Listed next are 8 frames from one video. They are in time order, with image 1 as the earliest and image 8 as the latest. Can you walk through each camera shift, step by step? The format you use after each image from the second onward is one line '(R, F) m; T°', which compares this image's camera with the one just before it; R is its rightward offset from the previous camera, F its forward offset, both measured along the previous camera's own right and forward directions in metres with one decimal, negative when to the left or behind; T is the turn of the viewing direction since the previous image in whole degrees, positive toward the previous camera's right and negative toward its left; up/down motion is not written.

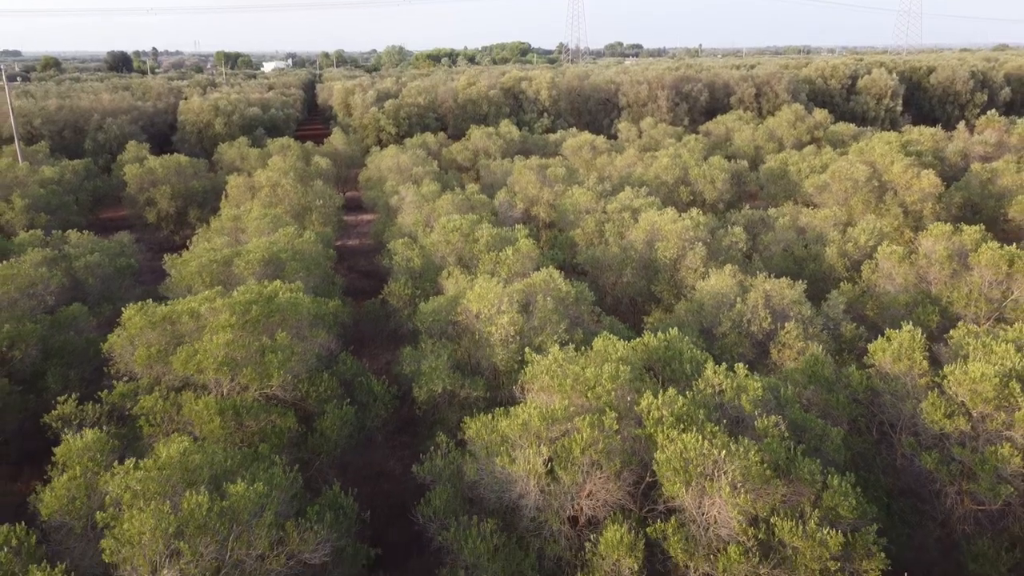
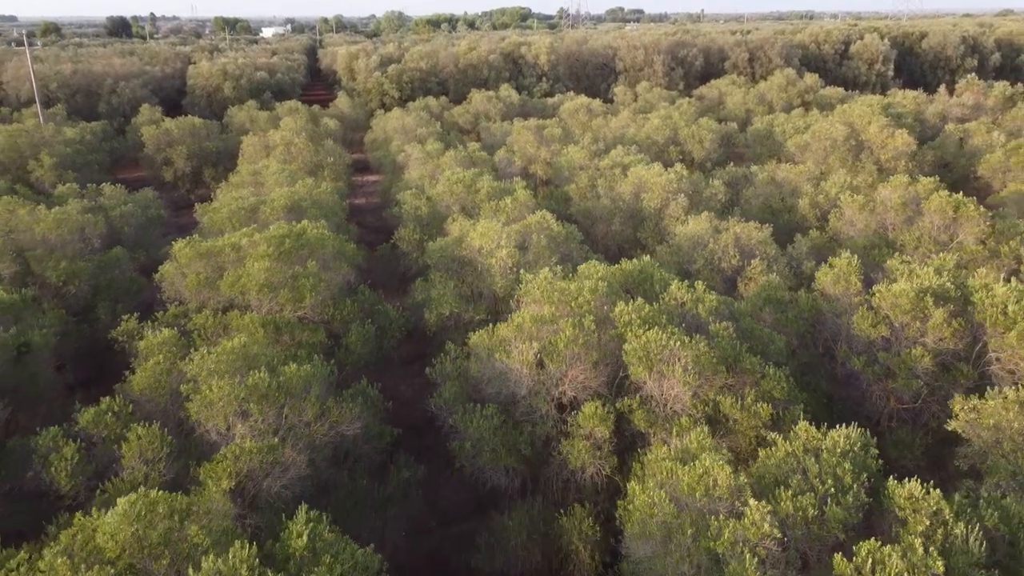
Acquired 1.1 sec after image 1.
(+0.1, -3.3) m; 0°
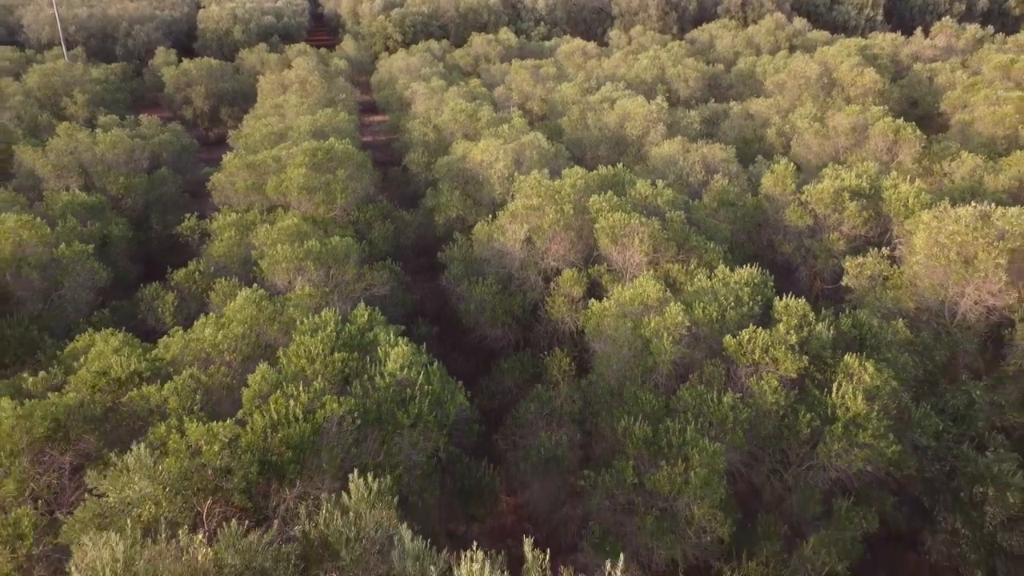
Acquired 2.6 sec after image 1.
(+0.1, -4.7) m; 0°
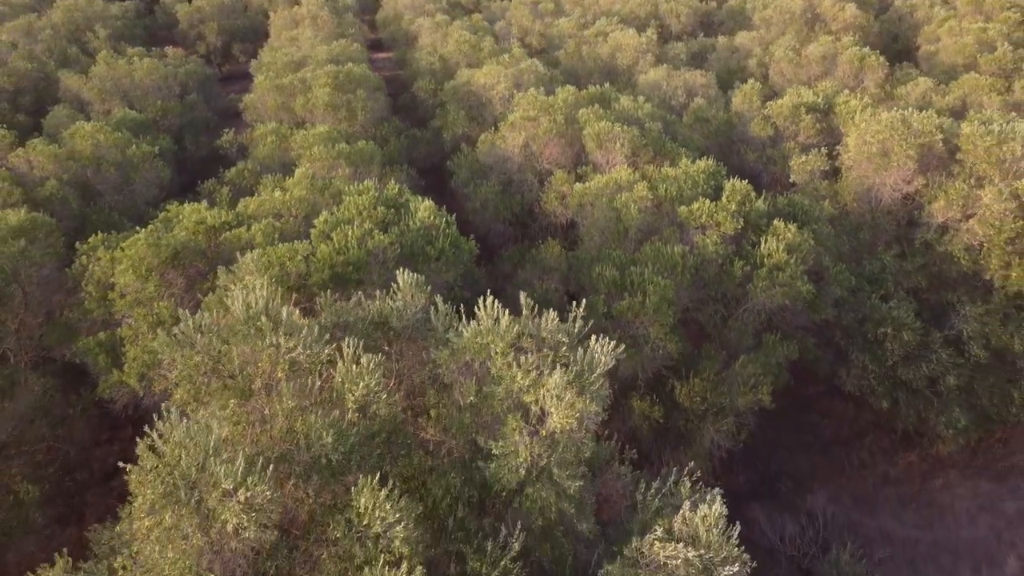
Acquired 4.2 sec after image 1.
(0.0, -4.0) m; 0°
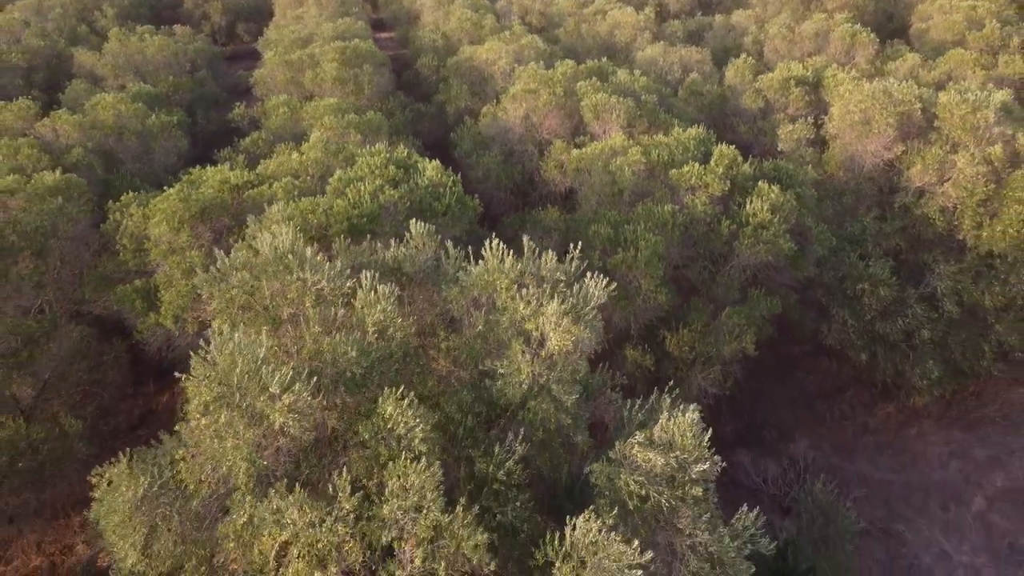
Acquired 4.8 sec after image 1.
(0.0, -1.3) m; 0°
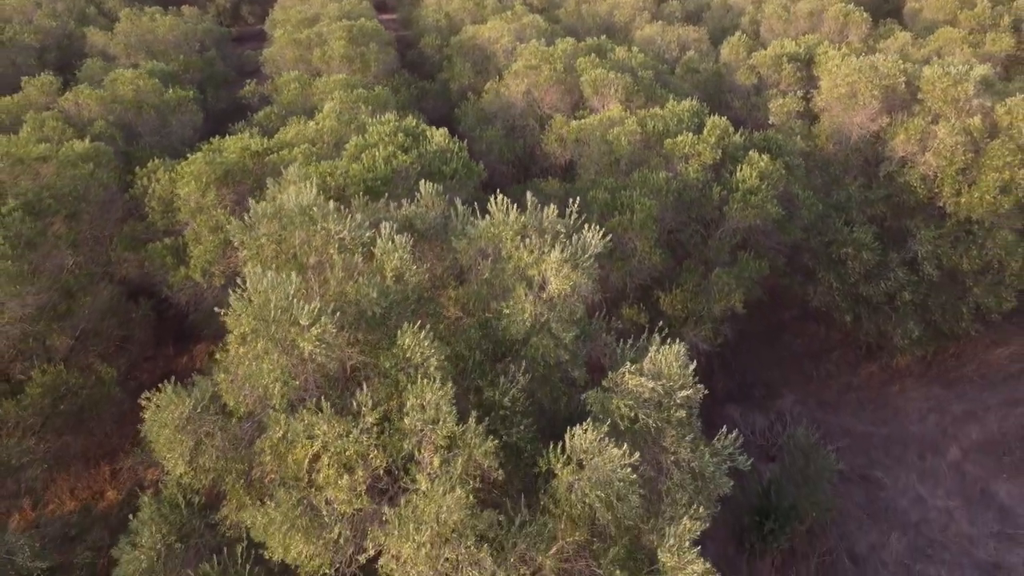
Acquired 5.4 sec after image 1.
(-0.1, -1.2) m; 0°
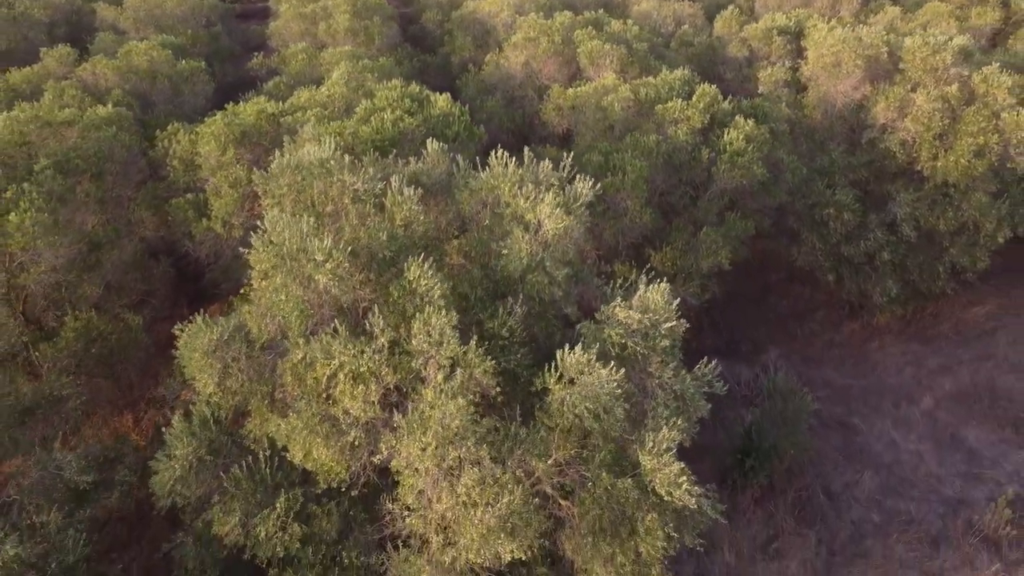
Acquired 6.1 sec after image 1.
(0.0, -1.2) m; 0°
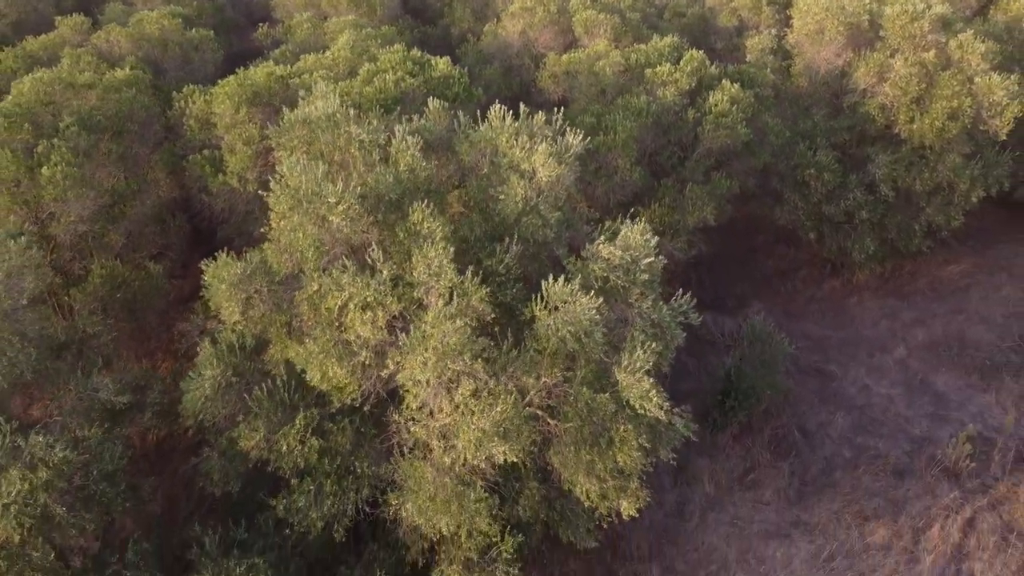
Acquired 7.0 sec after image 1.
(+0.1, -1.3) m; 0°
